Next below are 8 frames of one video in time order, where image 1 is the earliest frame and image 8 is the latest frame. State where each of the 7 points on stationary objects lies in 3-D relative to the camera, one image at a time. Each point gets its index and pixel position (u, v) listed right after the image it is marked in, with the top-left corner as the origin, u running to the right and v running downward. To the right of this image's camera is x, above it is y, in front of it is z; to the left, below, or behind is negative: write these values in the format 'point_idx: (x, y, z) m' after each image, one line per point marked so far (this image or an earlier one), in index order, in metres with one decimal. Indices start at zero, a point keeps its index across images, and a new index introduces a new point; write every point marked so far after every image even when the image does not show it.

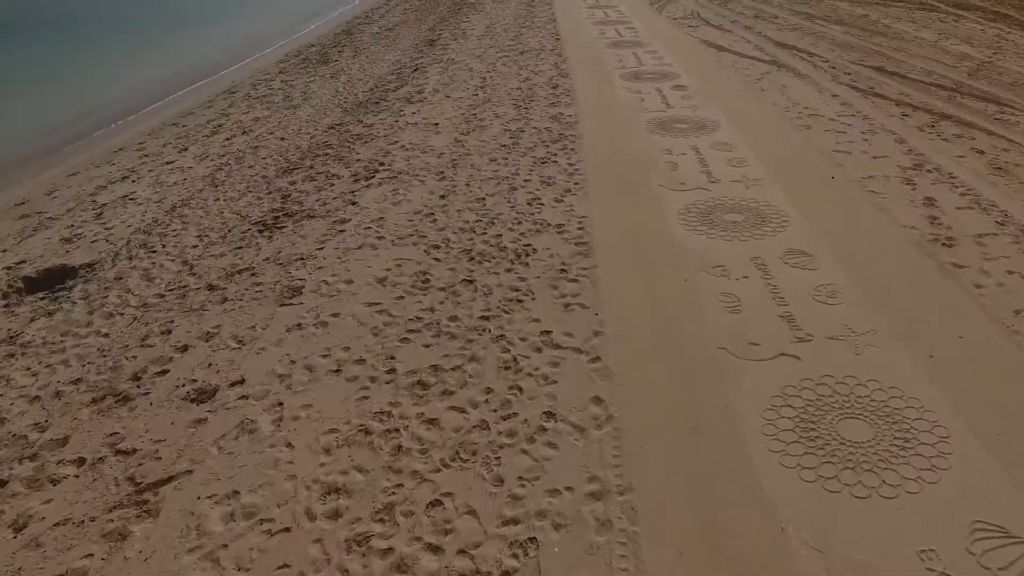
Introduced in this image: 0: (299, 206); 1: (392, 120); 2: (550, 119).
0: (-2.4, +0.9, +5.9) m
1: (-1.9, +2.5, +8.0) m
2: (+0.5, +2.4, +7.6) m
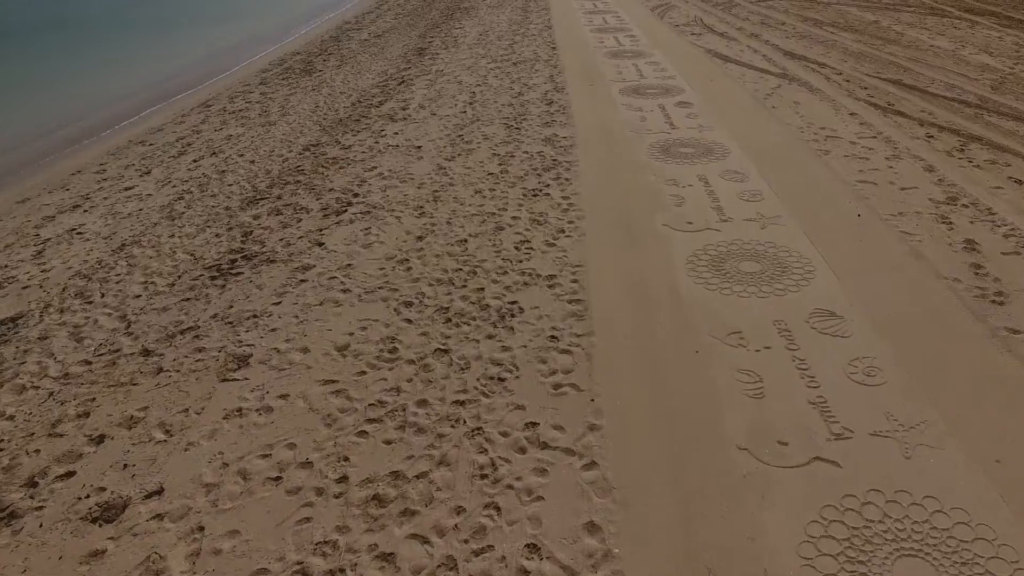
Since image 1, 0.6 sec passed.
0: (-2.5, +0.4, +5.3) m
1: (-2.0, +2.0, +7.3) m
2: (+0.4, +1.9, +6.9) m
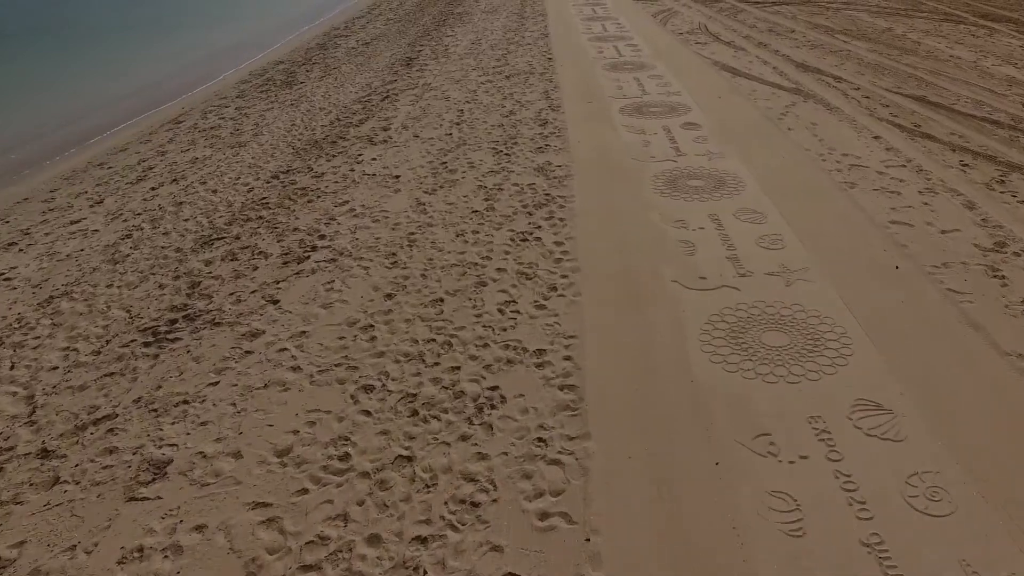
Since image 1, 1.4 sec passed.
0: (-2.7, -0.1, +4.6) m
1: (-2.1, +1.5, +6.6) m
2: (+0.3, +1.4, +6.2) m
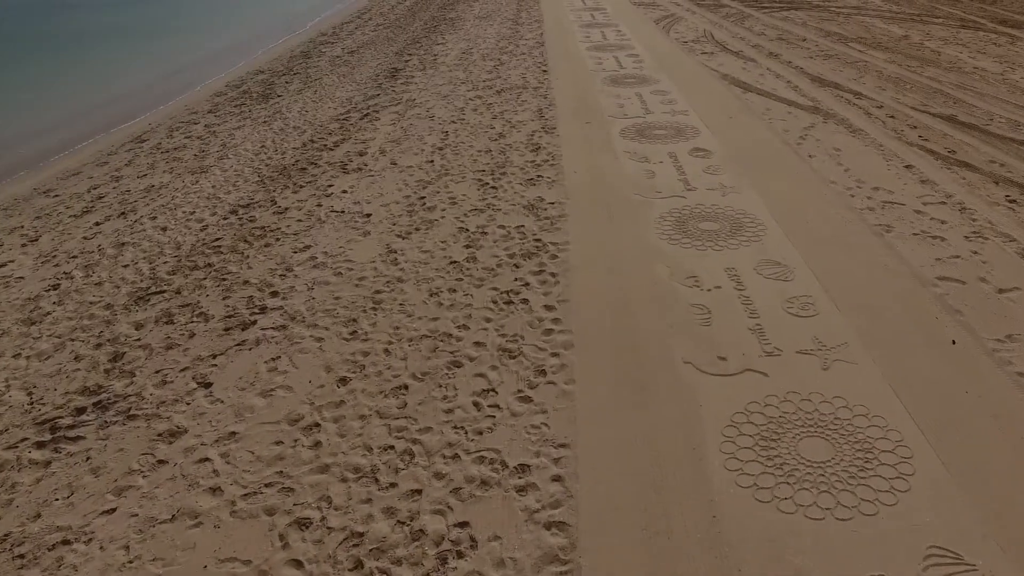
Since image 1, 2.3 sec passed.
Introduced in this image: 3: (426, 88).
0: (-2.8, -0.7, +3.8) m
1: (-2.3, +0.9, +5.9) m
2: (+0.1, +0.8, +5.5) m
3: (-1.6, +3.6, +9.5) m
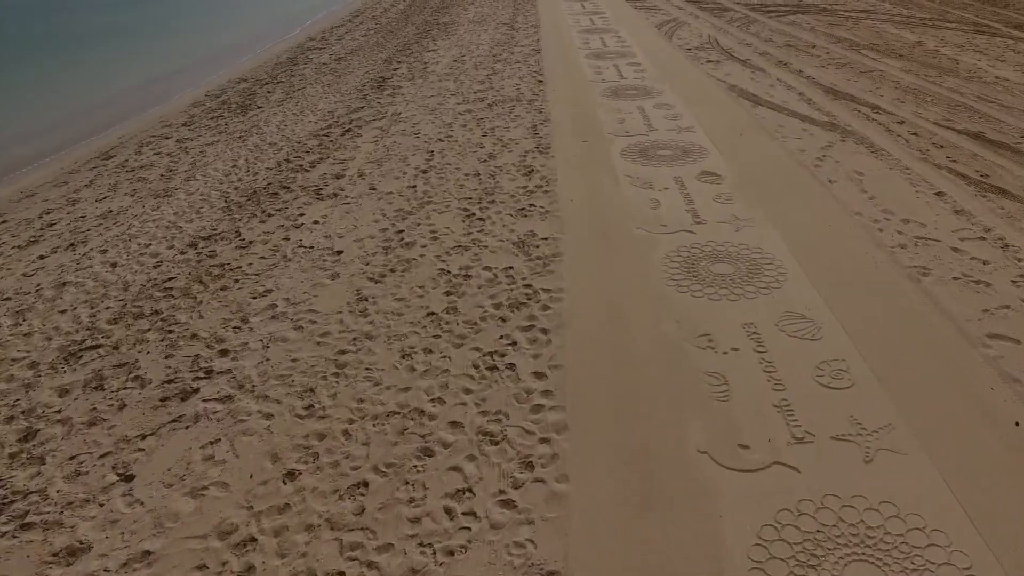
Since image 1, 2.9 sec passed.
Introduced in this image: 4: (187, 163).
0: (-2.9, -1.1, +3.2) m
1: (-2.4, +0.5, +5.3) m
2: (0.0, +0.4, +4.9) m
3: (-1.7, +3.2, +8.9) m
4: (-4.8, +1.8, +7.7) m
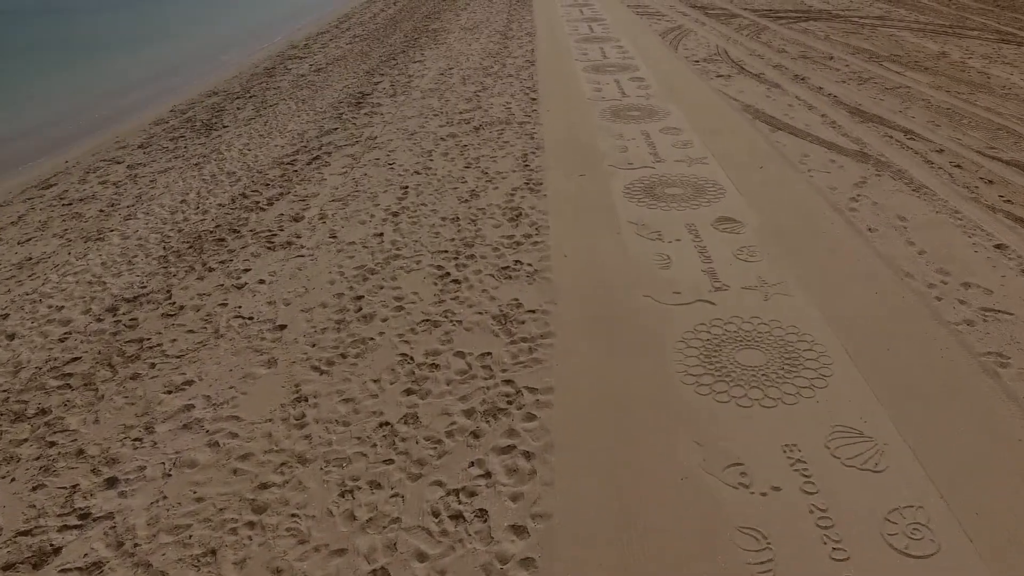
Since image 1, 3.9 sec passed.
0: (-3.1, -1.8, +2.3) m
1: (-2.5, -0.2, +4.4) m
2: (-0.1, -0.3, +4.0) m
3: (-1.8, +2.6, +8.0) m
4: (-4.9, +1.2, +6.8) m
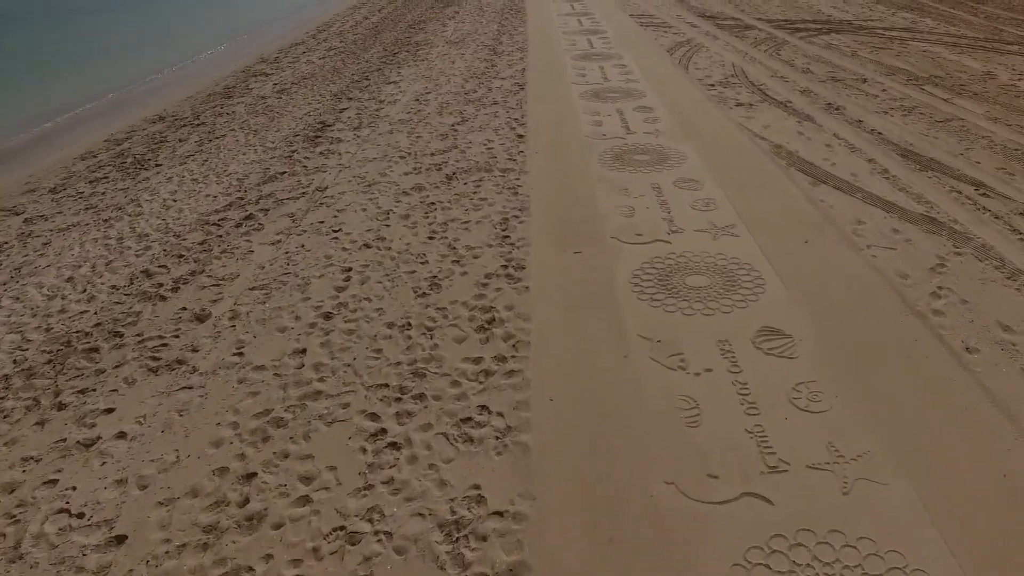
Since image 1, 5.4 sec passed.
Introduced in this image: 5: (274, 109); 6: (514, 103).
0: (-3.3, -2.8, +0.9) m
1: (-2.8, -1.2, +3.0) m
2: (-0.4, -1.3, +2.6) m
3: (-2.1, +1.6, +6.6) m
4: (-5.2, +0.2, +5.4) m
5: (-4.3, +3.2, +9.3) m
6: (0.0, +2.8, +8.1) m
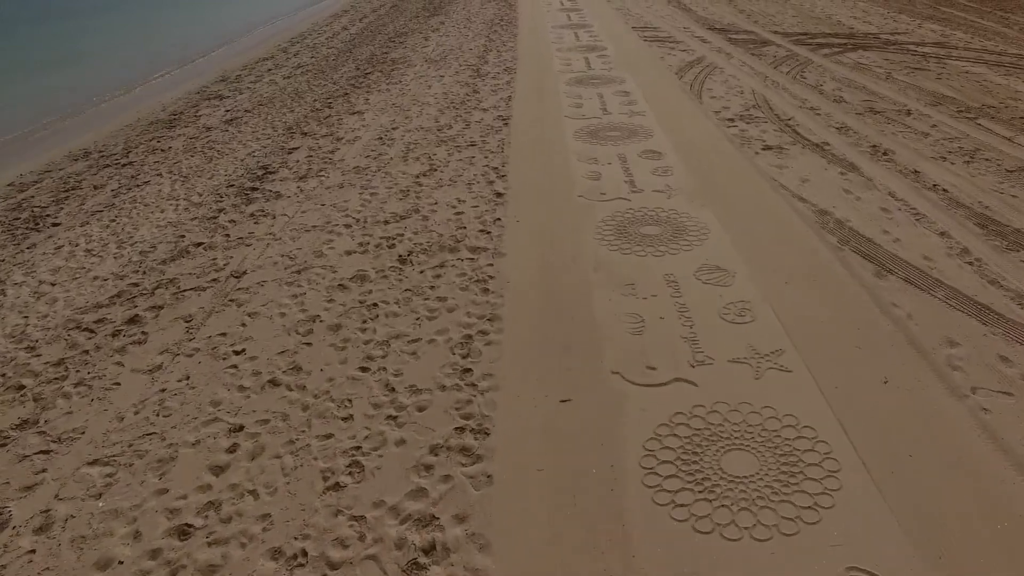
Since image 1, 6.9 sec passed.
0: (-3.6, -3.8, -0.5) m
1: (-3.0, -2.2, +1.6) m
2: (-0.6, -2.3, +1.2) m
3: (-2.3, +0.5, +5.2) m
4: (-5.4, -0.9, +4.0) m
5: (-4.6, +2.1, +7.9) m
6: (-0.2, +1.8, +6.7) m
